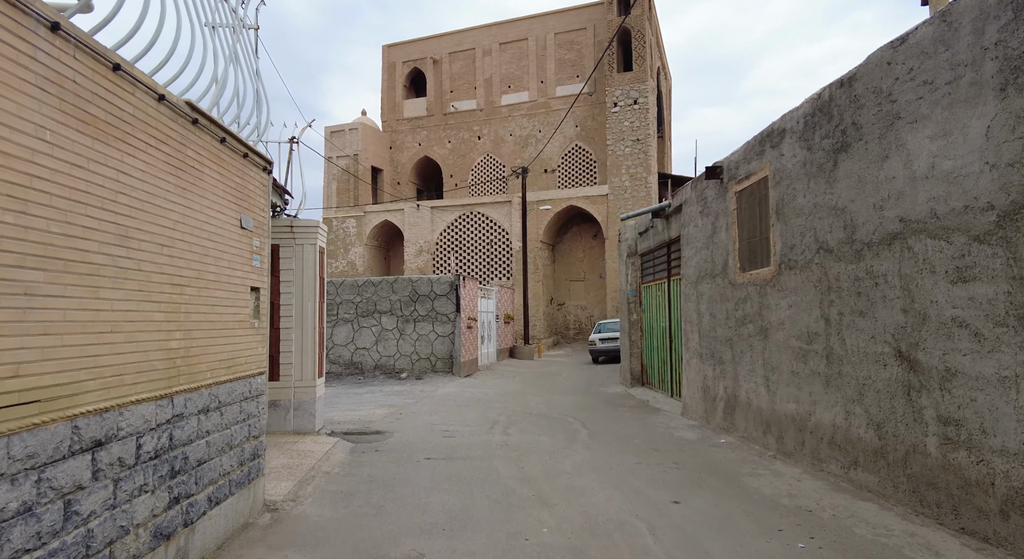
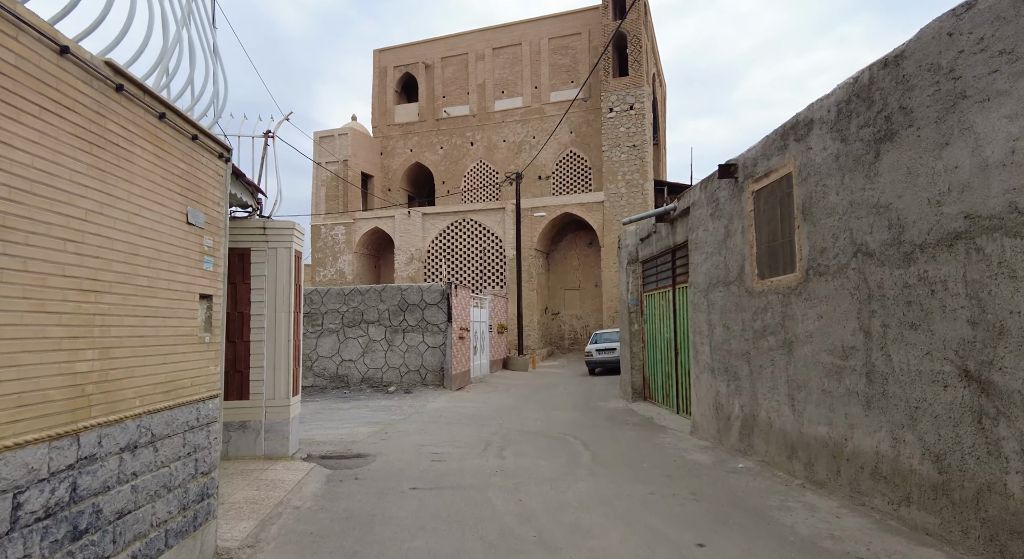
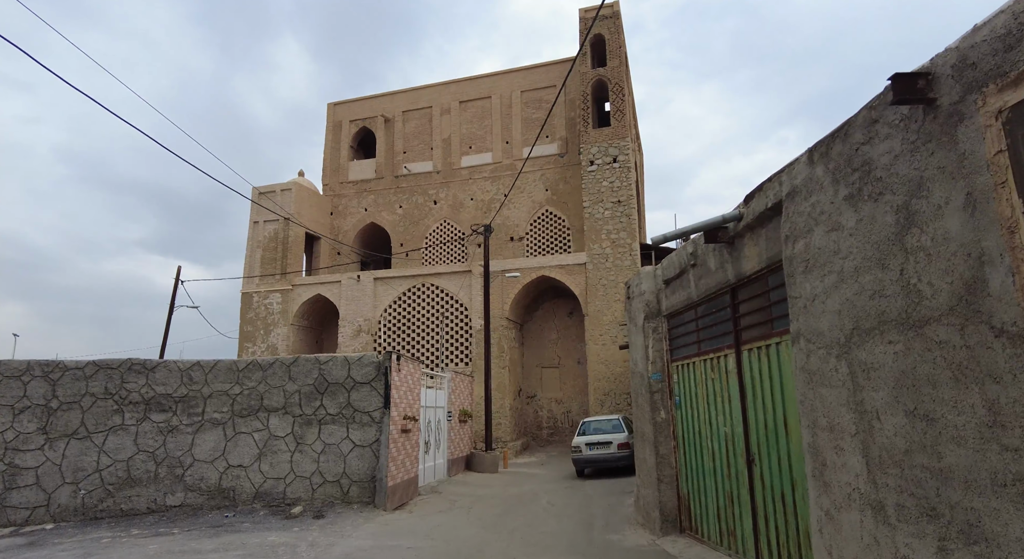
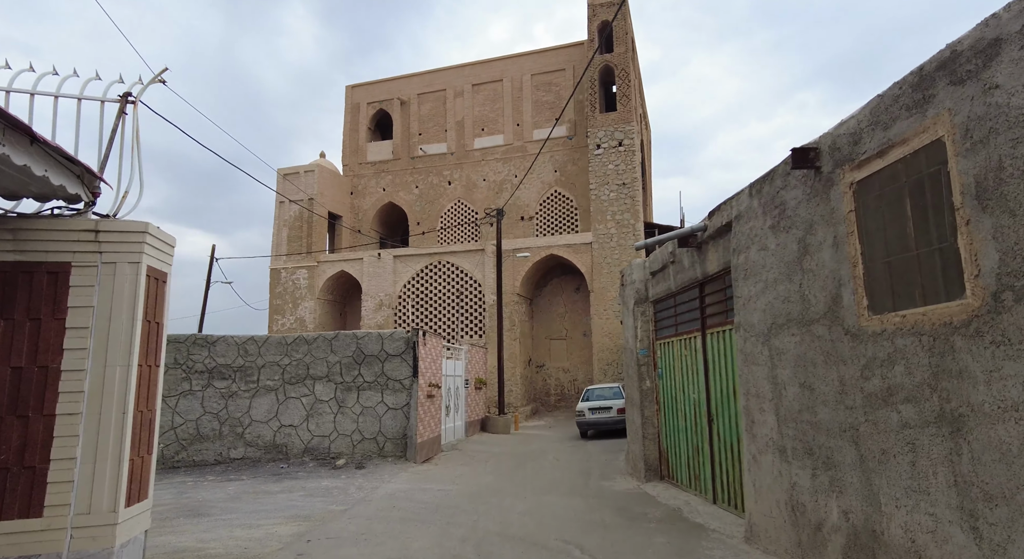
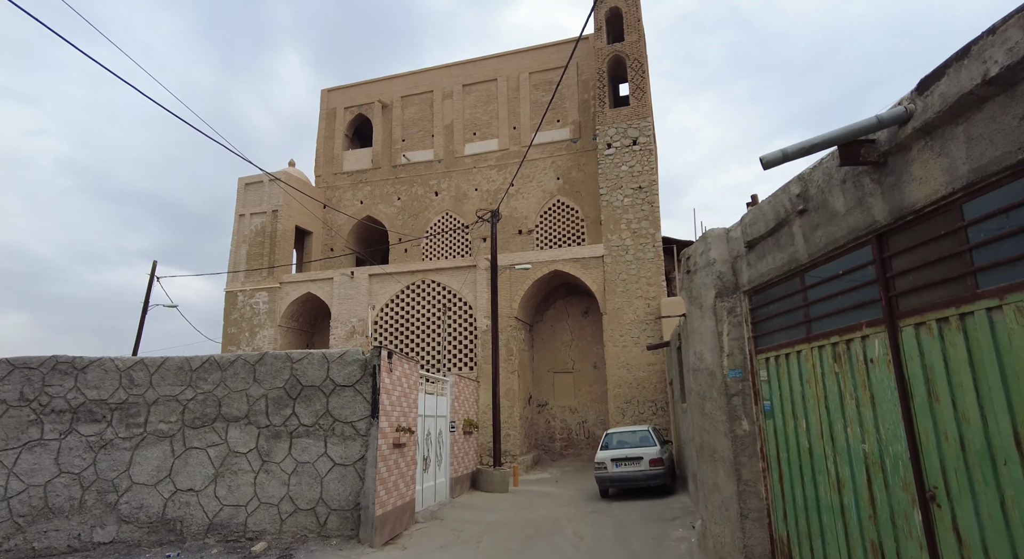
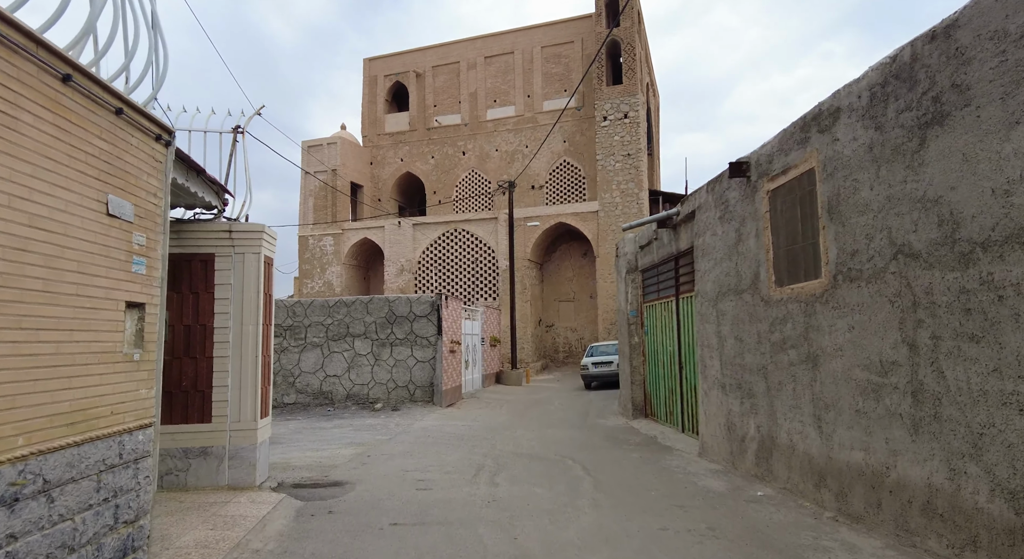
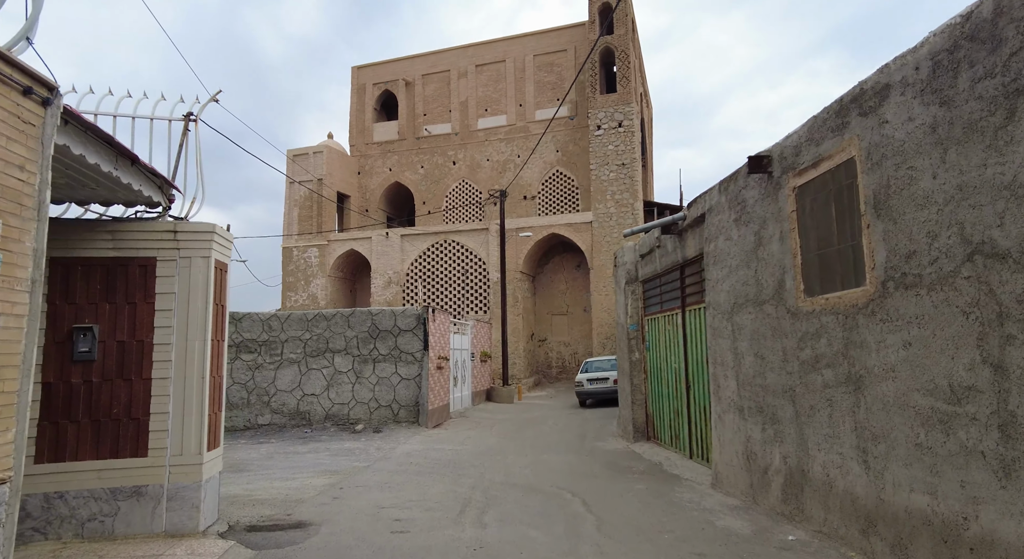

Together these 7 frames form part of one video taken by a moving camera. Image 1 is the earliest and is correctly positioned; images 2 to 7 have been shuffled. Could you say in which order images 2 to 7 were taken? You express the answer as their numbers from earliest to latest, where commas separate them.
2, 6, 7, 4, 3, 5
